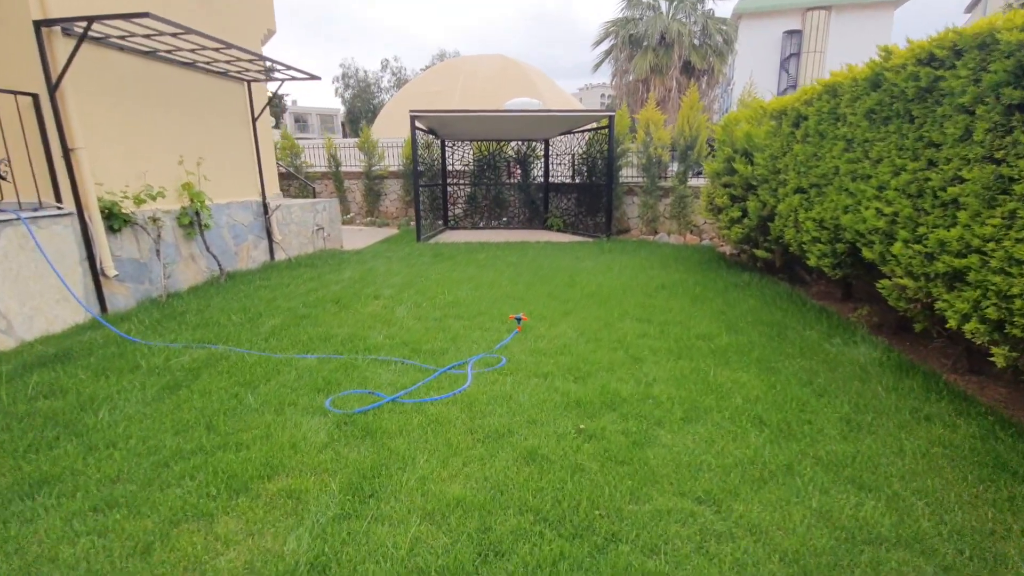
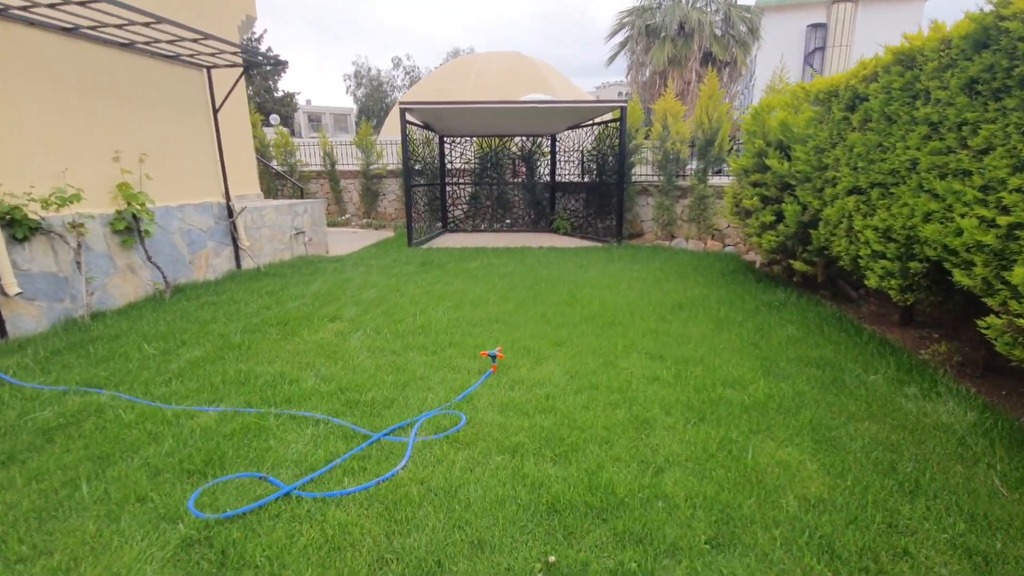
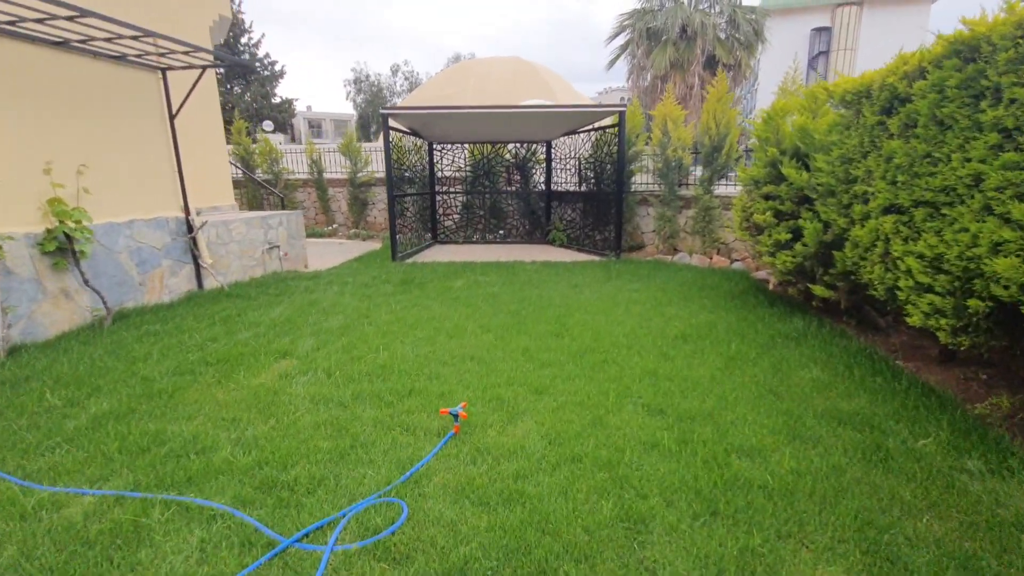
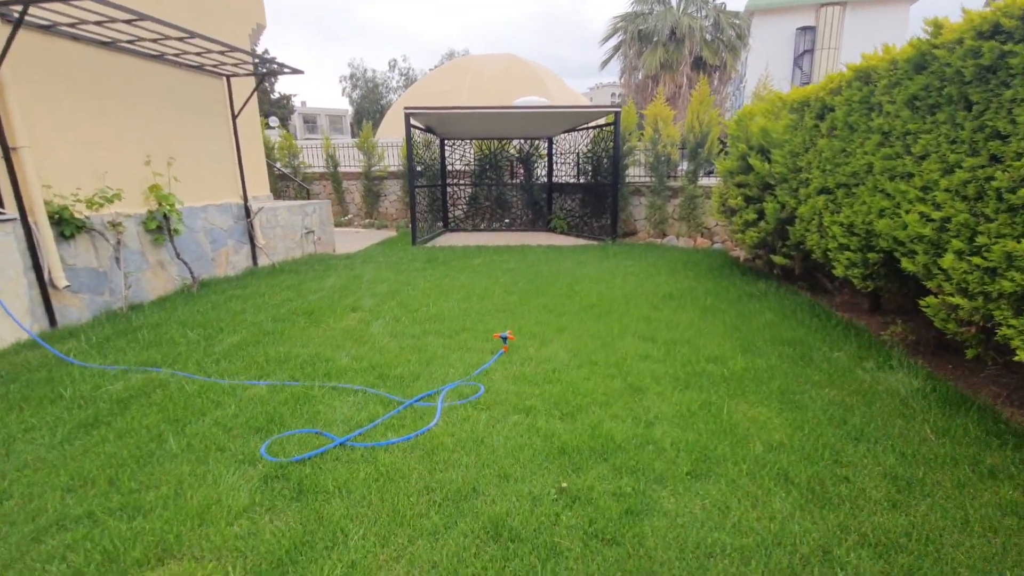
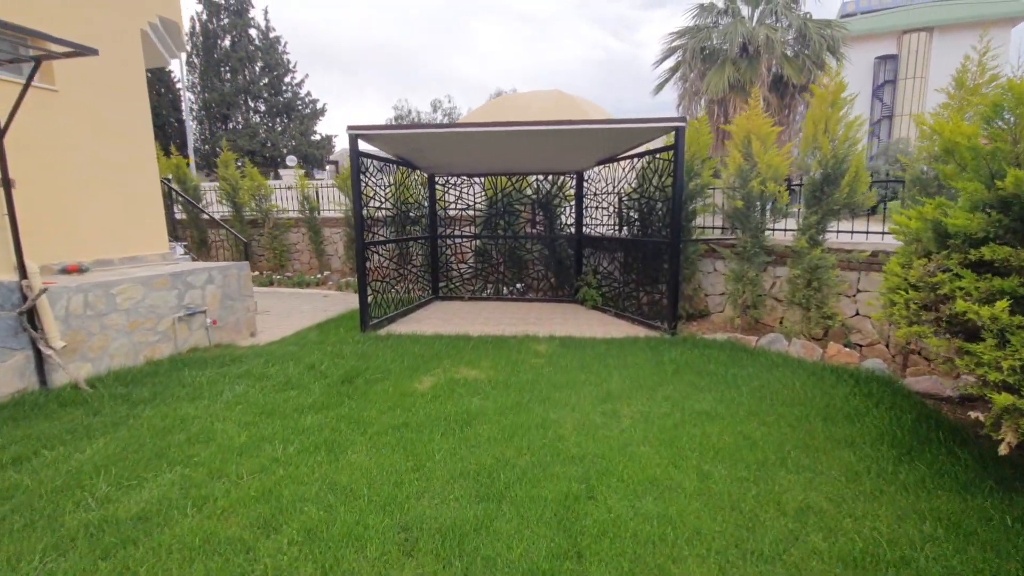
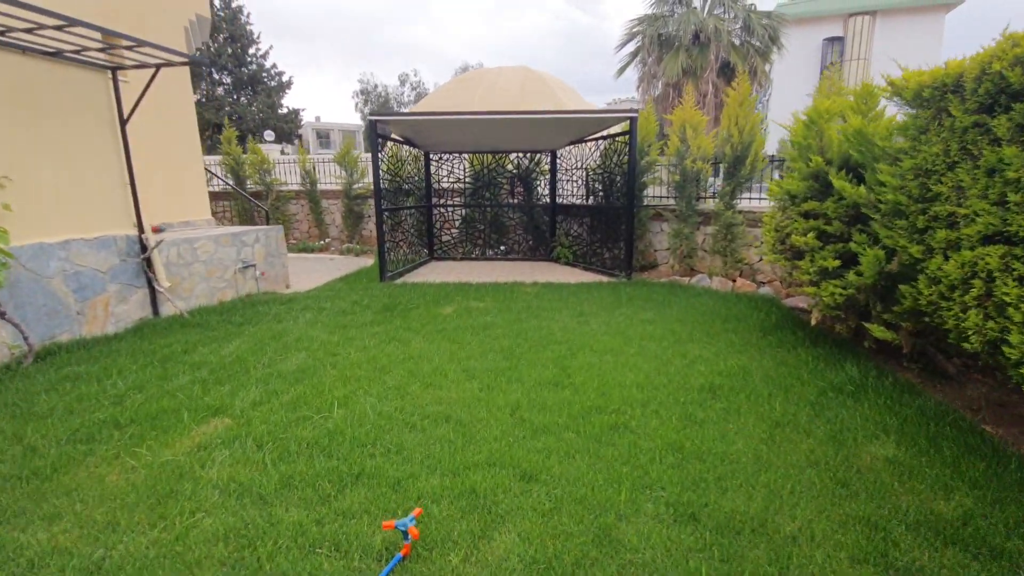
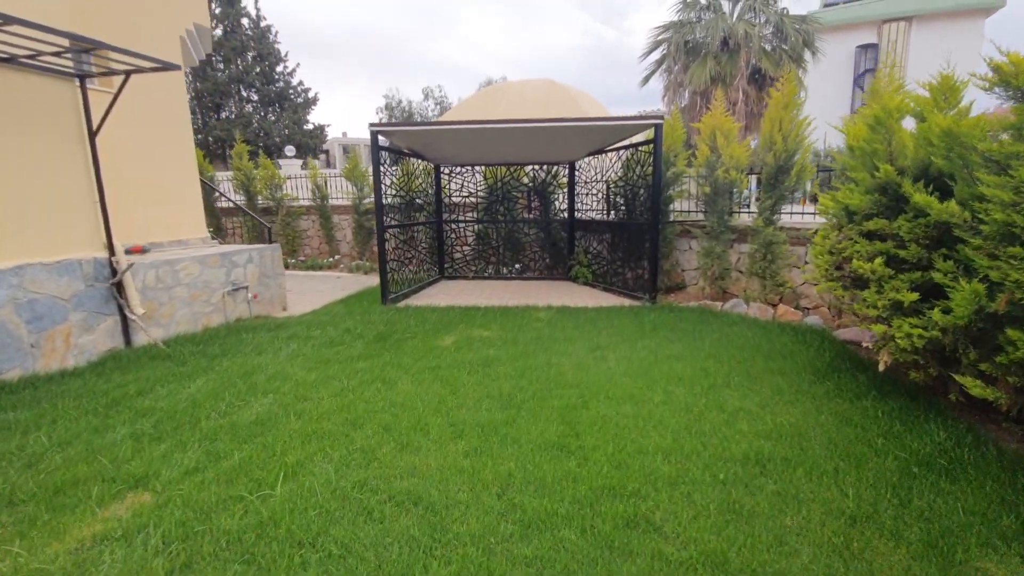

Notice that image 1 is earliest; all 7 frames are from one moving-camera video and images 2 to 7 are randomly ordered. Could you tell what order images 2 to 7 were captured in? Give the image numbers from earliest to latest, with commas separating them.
4, 2, 3, 6, 7, 5
